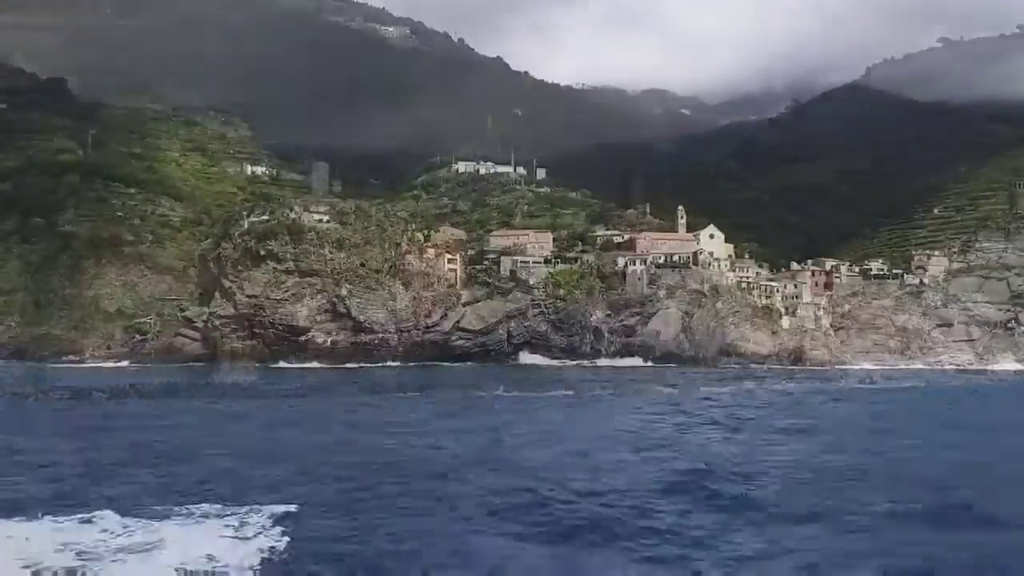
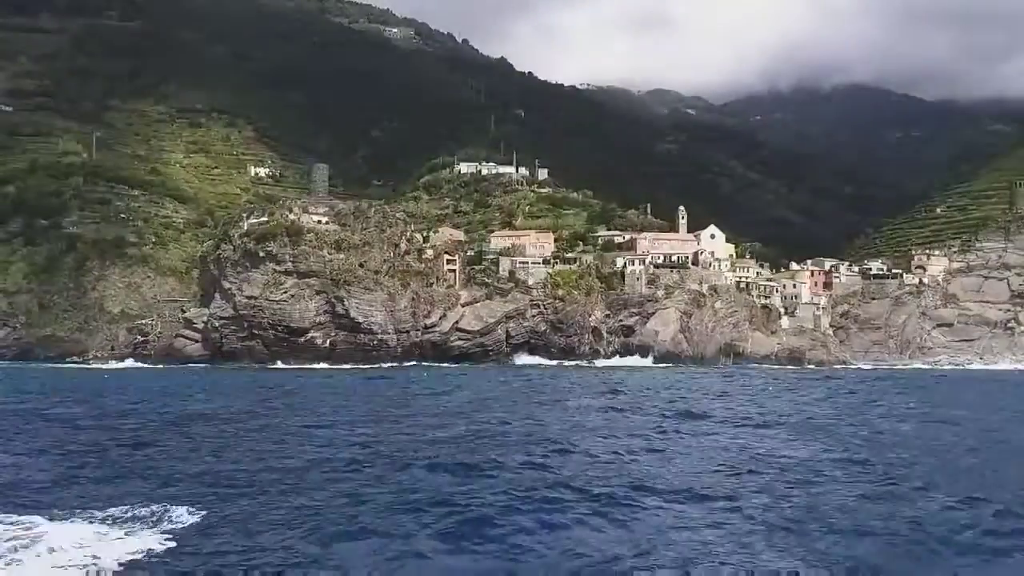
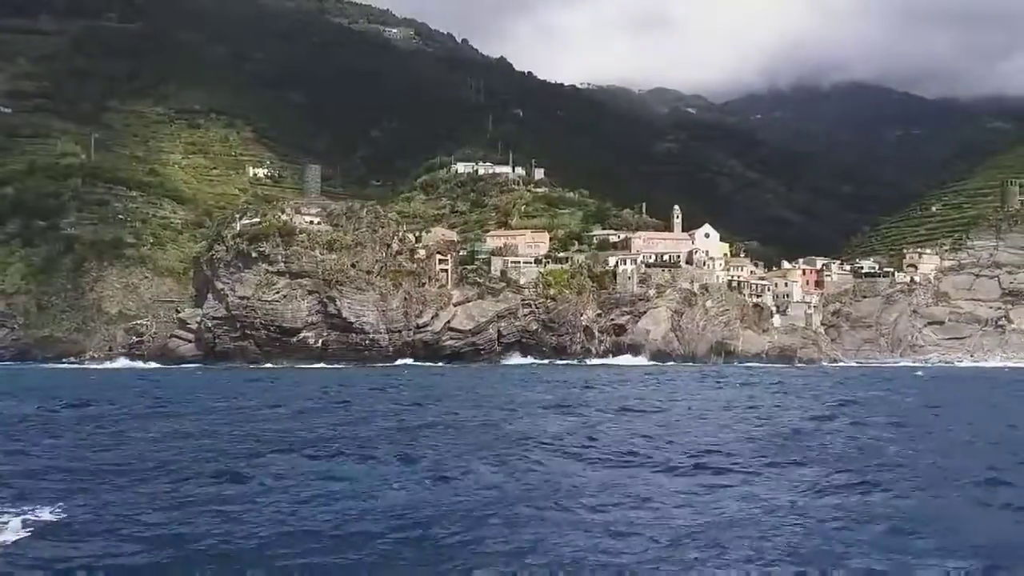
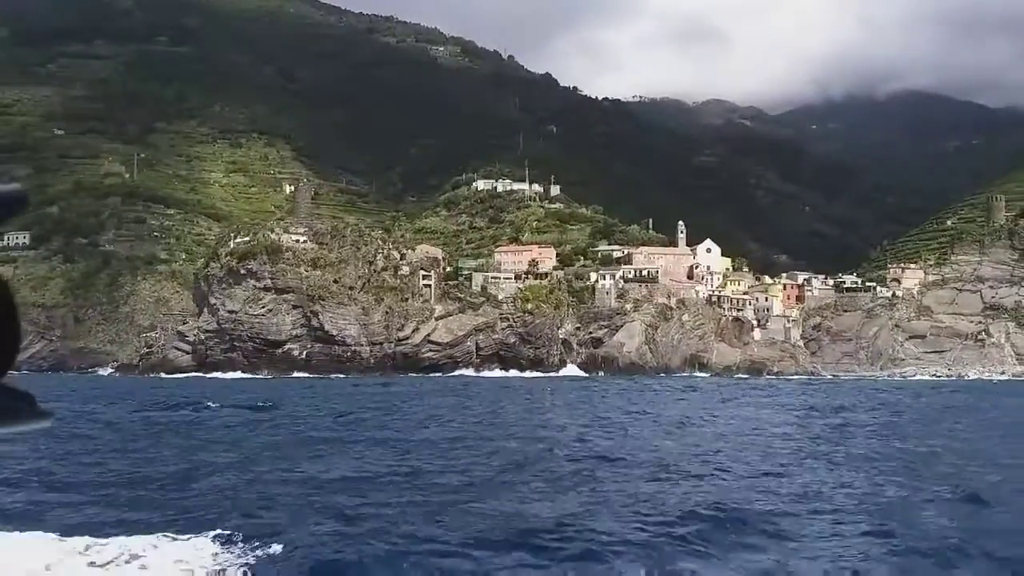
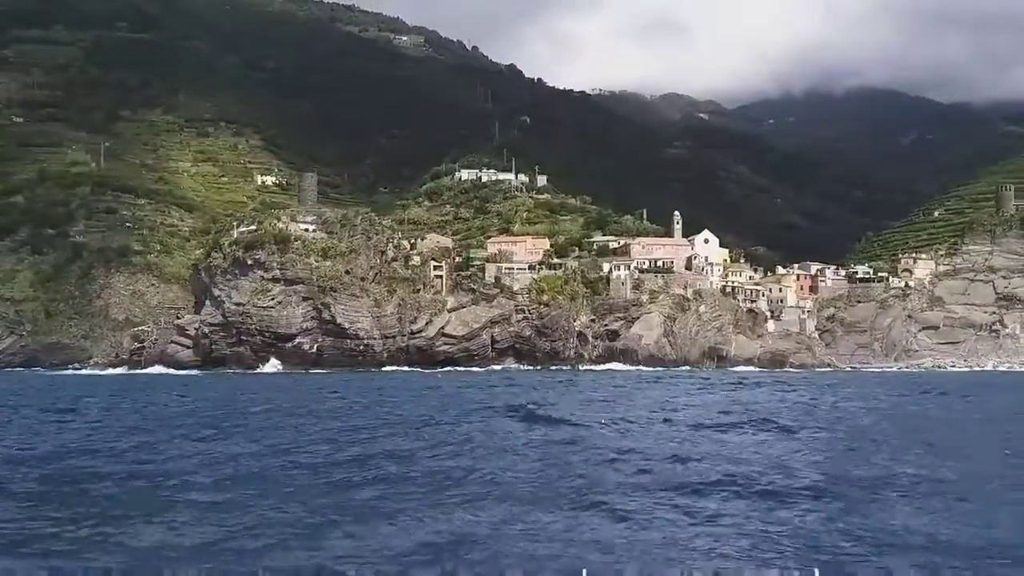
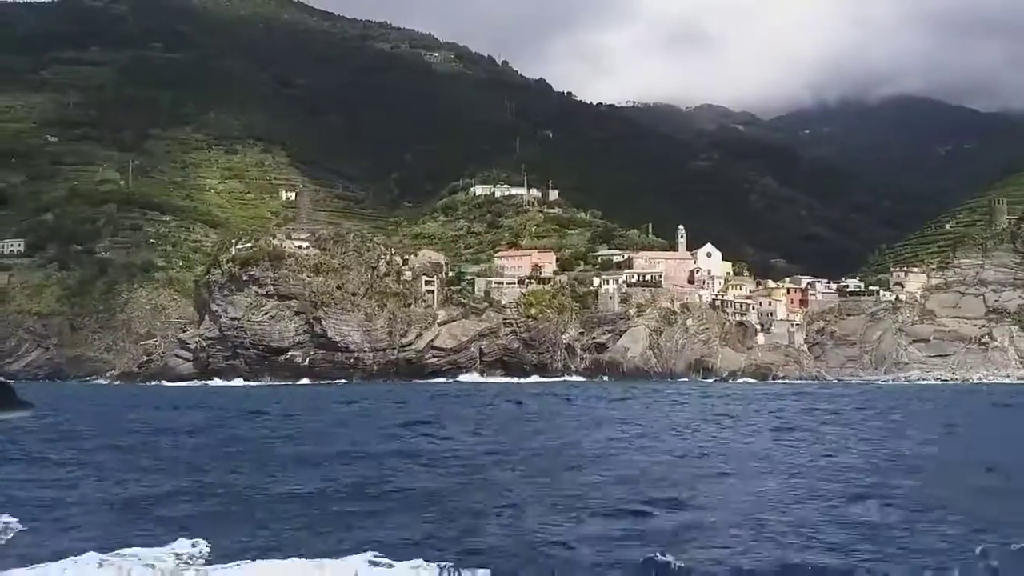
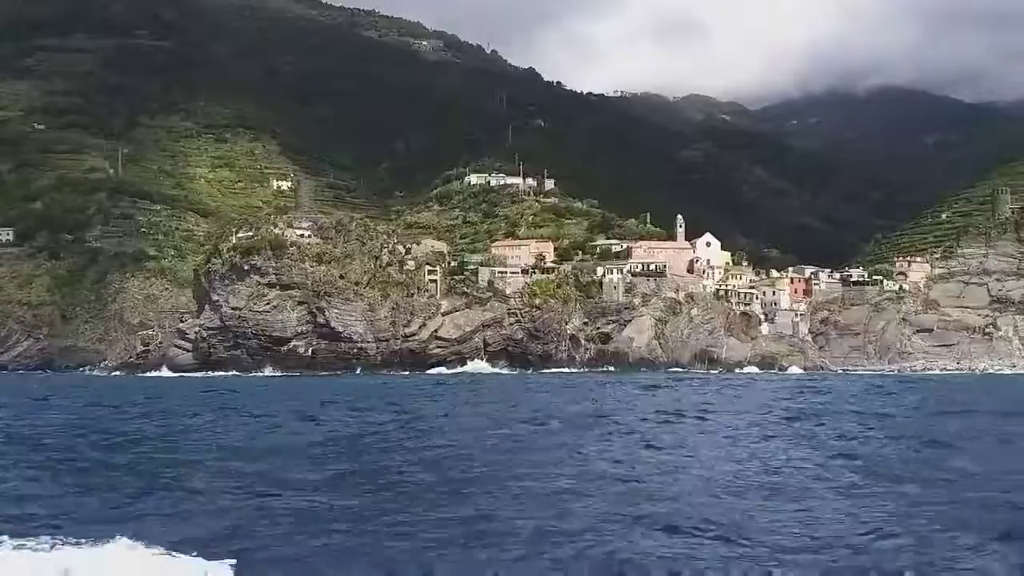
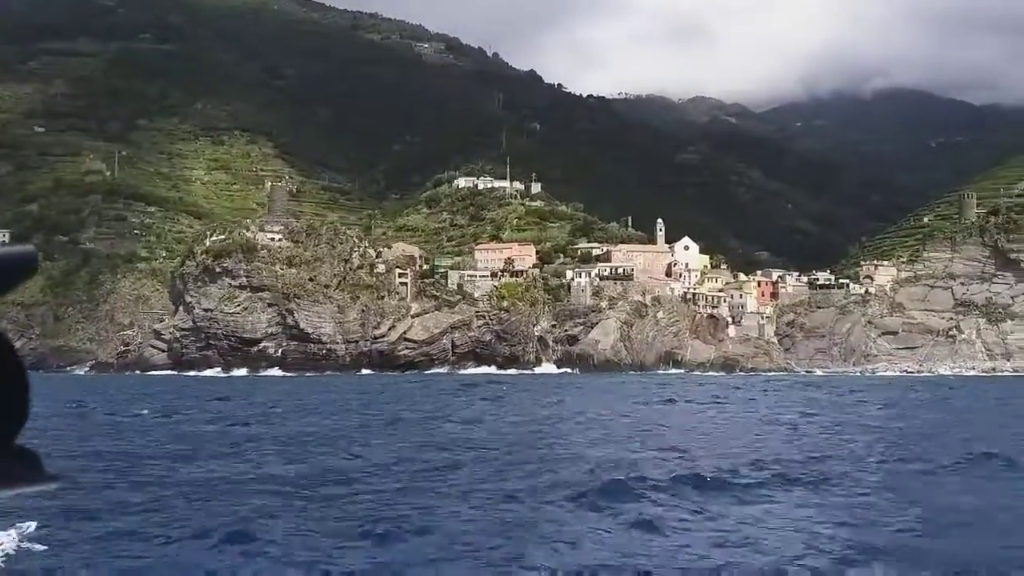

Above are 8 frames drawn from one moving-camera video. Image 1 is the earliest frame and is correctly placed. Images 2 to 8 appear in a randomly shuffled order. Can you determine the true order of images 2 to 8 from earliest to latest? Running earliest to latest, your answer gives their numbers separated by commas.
2, 3, 5, 7, 6, 4, 8
